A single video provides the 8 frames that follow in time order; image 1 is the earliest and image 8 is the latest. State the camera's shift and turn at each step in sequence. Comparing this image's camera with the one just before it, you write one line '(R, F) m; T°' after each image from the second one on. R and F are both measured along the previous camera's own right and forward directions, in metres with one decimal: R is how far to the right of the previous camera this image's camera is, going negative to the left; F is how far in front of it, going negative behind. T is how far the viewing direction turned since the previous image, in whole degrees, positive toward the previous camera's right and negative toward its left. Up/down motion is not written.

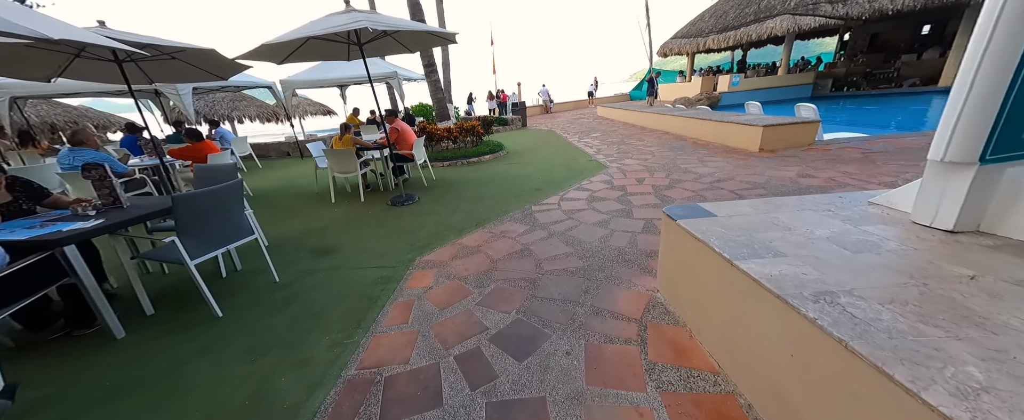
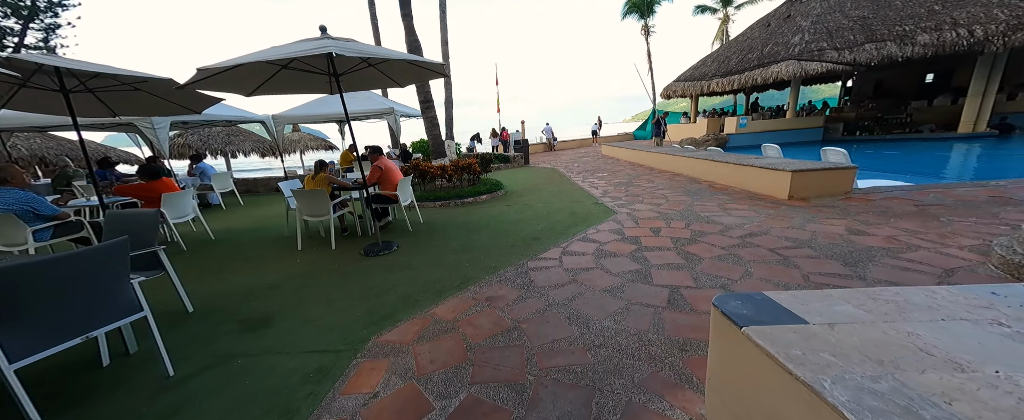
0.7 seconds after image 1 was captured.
(+0.1, +0.6) m; -1°
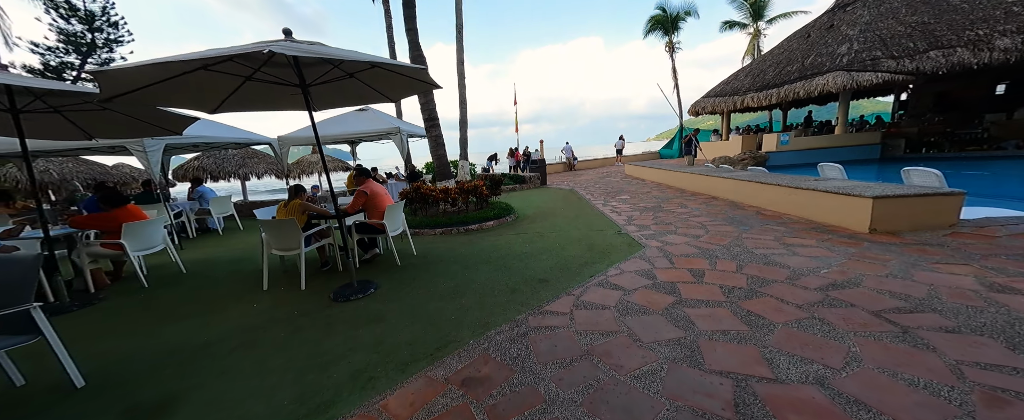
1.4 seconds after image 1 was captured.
(+0.2, +0.8) m; -4°
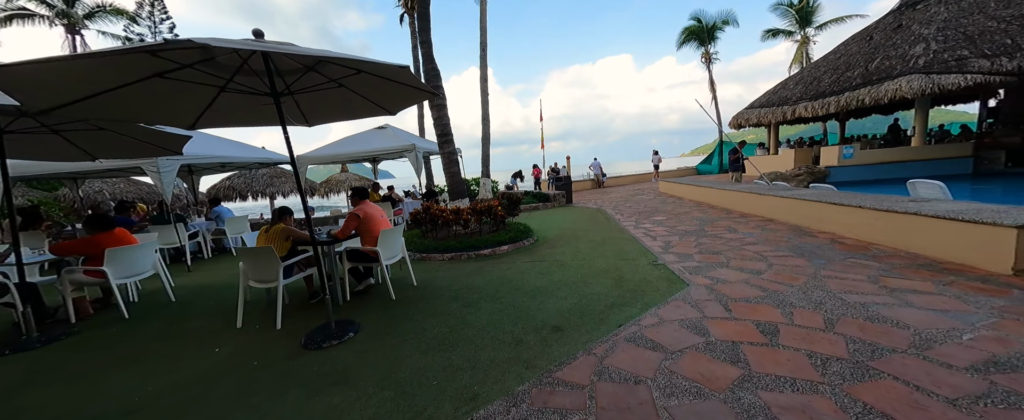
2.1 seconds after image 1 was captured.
(+0.2, +0.6) m; -5°
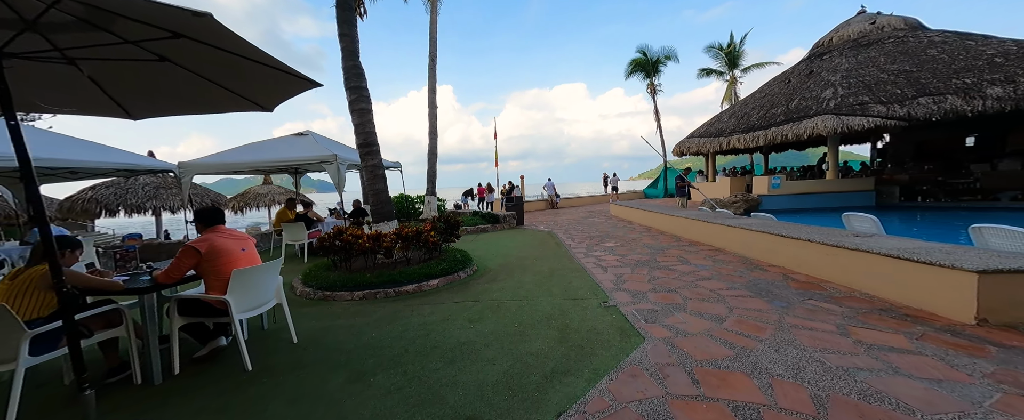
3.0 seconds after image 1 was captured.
(+0.3, +0.7) m; +8°
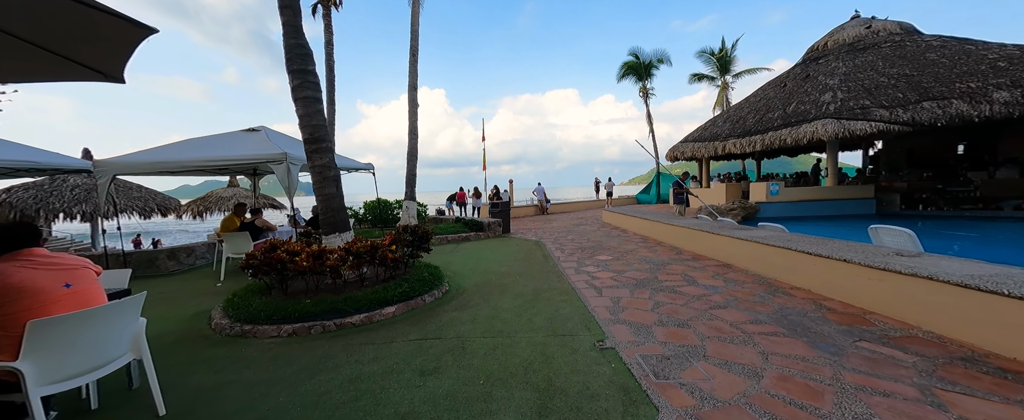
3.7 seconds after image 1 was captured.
(+0.2, +0.8) m; +2°
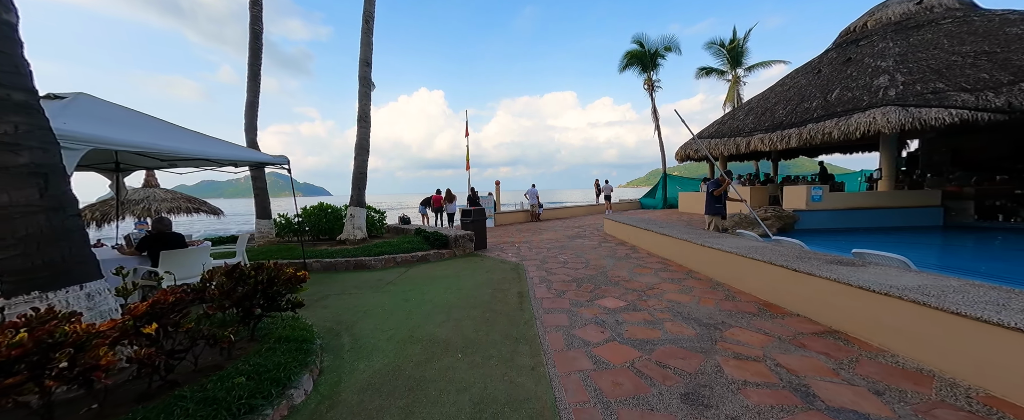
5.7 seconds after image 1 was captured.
(+0.5, +2.4) m; 0°
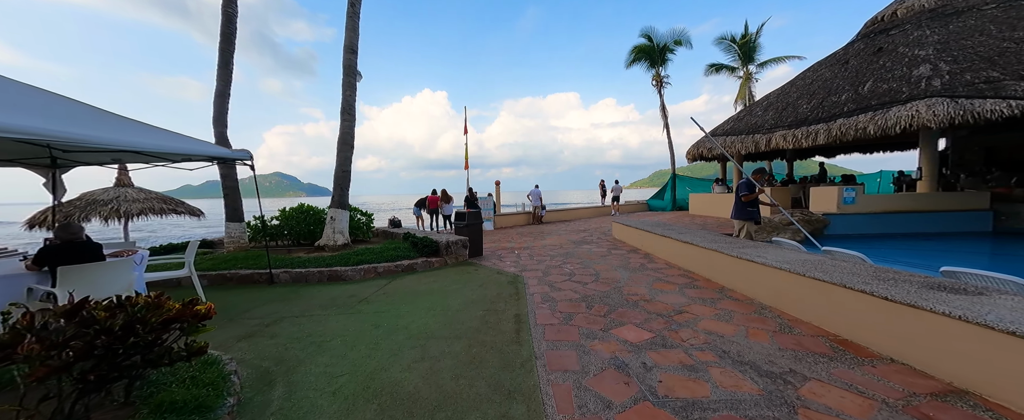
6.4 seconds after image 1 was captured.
(+0.1, +0.9) m; 0°
